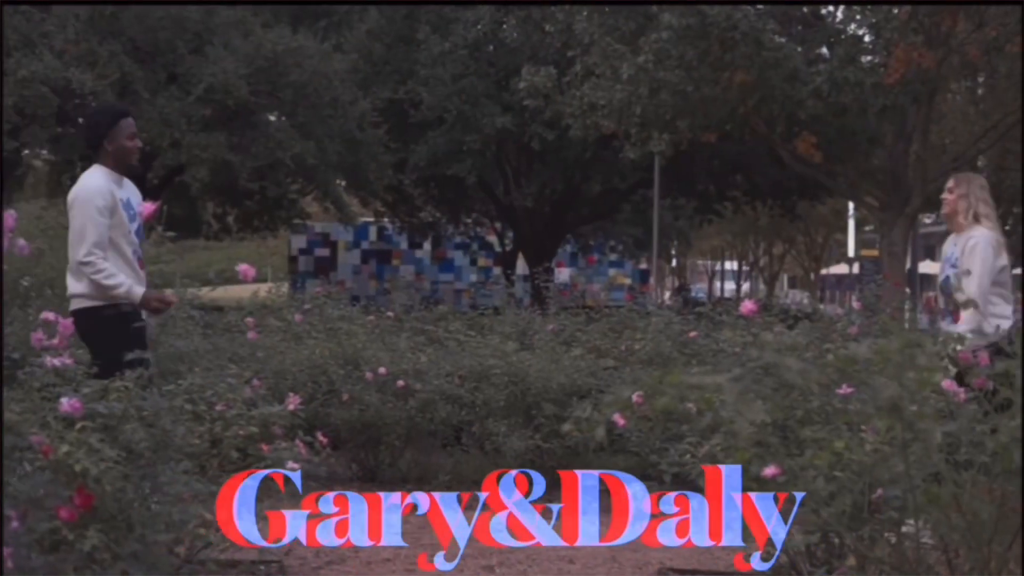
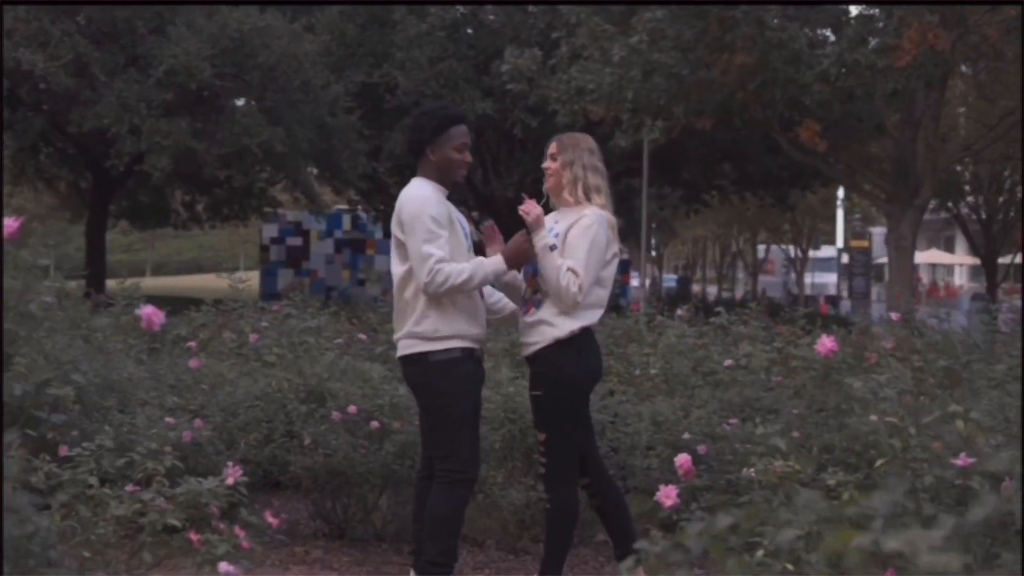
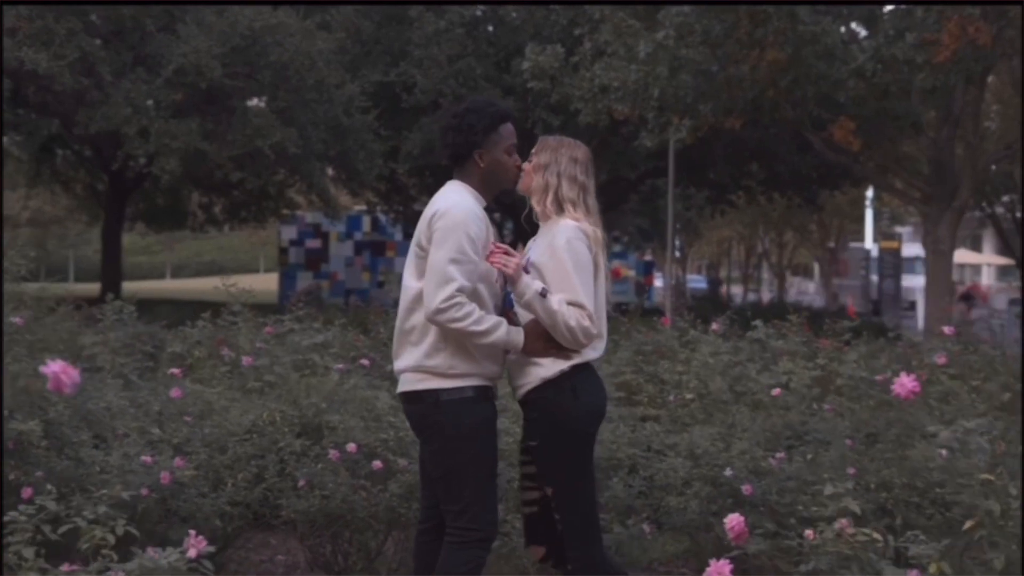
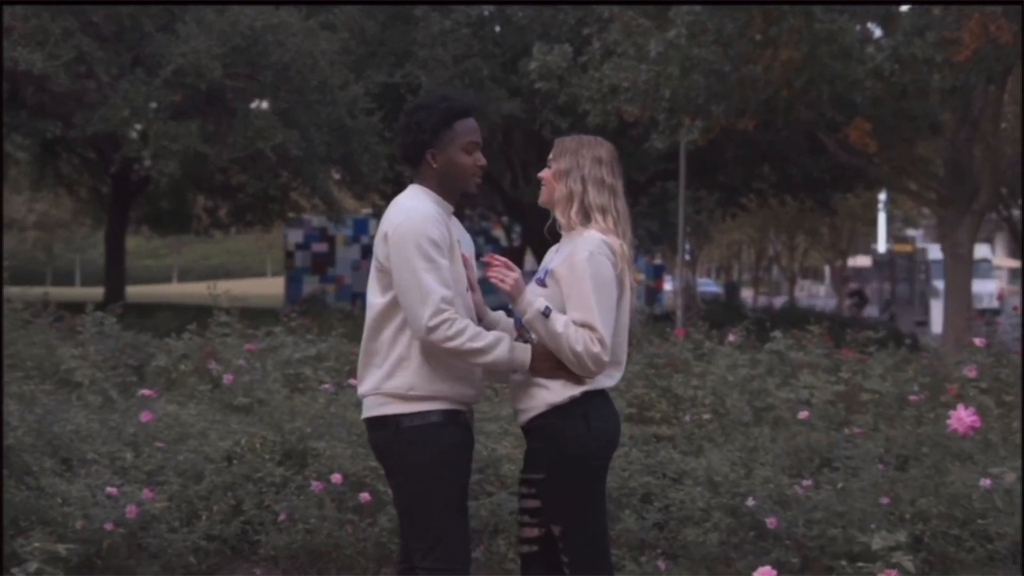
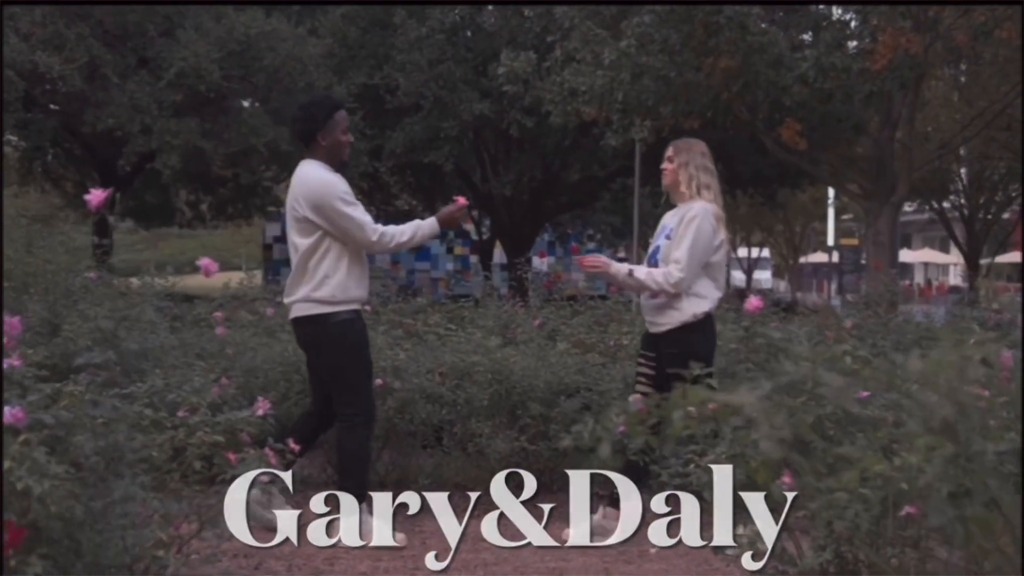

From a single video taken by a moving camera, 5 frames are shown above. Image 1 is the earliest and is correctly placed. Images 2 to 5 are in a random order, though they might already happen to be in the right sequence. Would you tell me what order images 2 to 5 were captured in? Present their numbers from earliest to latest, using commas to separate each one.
5, 2, 3, 4
